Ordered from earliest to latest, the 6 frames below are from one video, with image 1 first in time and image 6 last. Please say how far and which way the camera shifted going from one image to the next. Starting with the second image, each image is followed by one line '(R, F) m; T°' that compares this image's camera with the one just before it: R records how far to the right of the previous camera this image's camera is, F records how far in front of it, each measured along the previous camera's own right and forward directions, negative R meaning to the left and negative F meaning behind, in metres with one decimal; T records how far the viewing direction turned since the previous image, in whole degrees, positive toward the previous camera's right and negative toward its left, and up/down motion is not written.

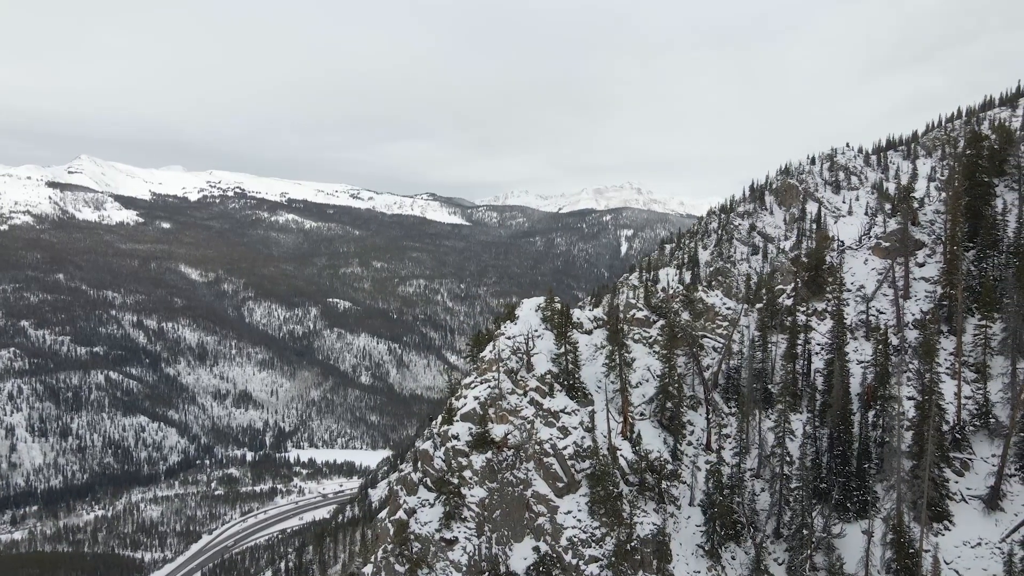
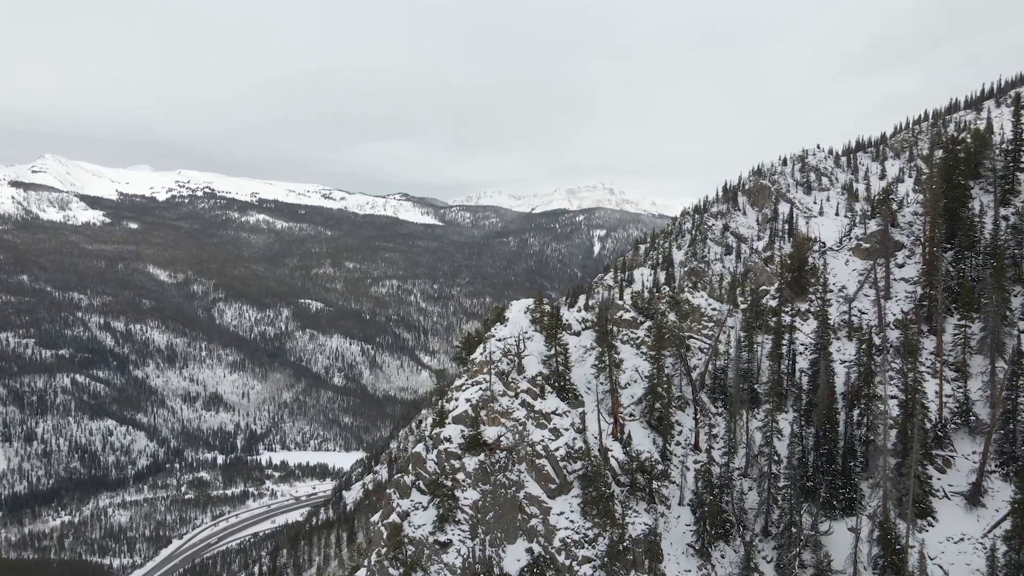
(-0.6, 0.0) m; +2°
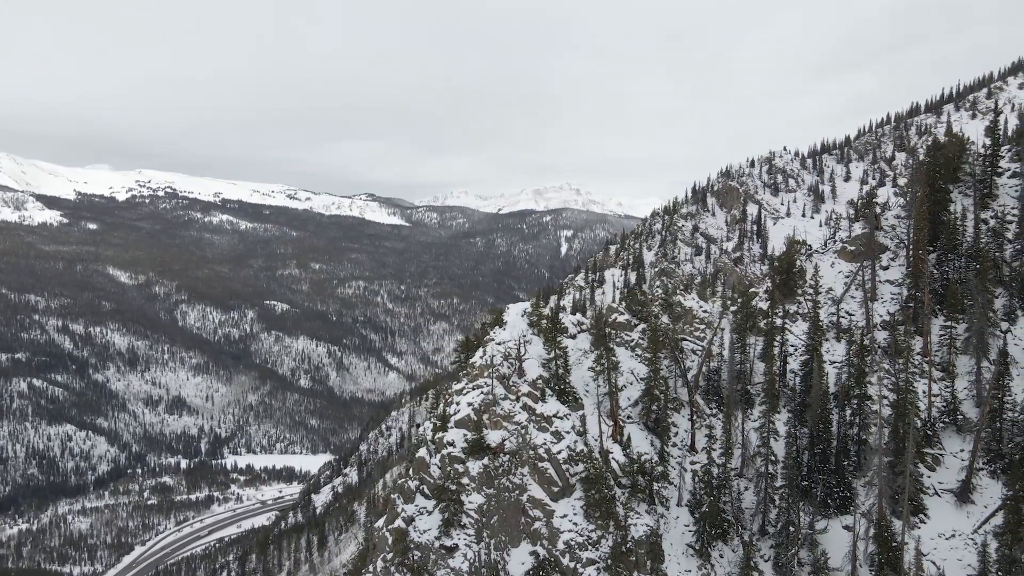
(-1.3, -0.4) m; +1°
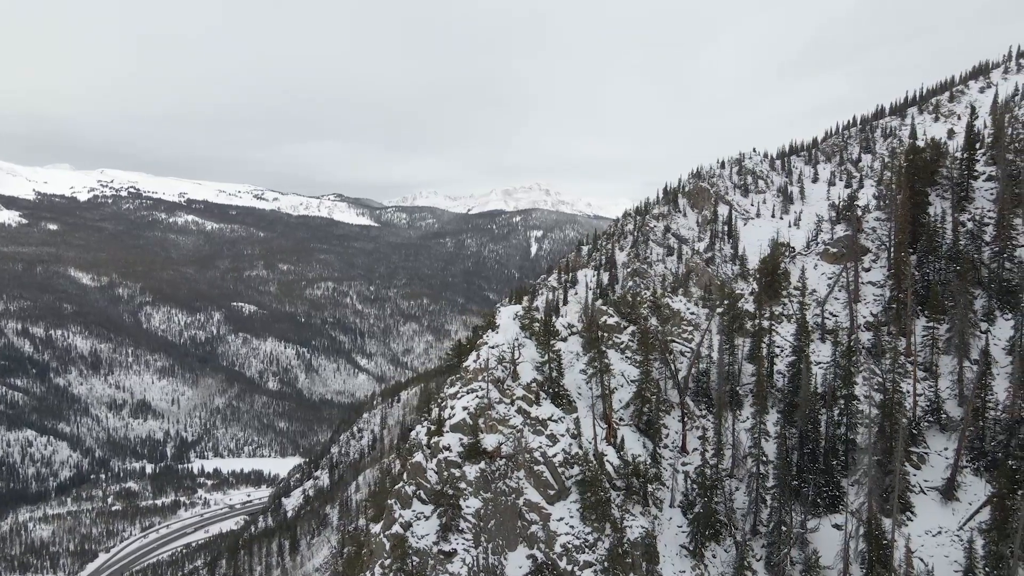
(-0.8, -0.1) m; +2°
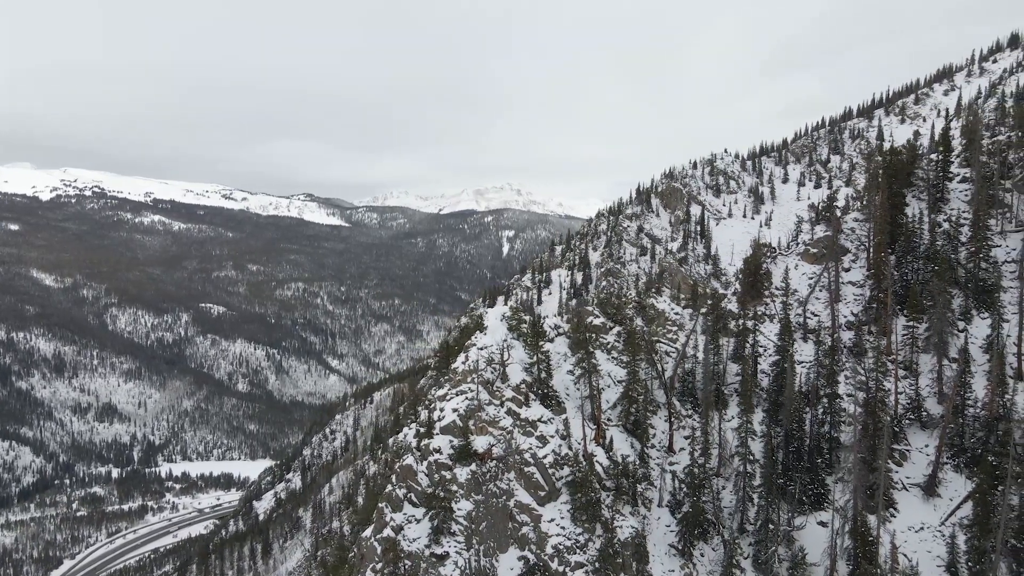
(-0.5, +0.2) m; +2°
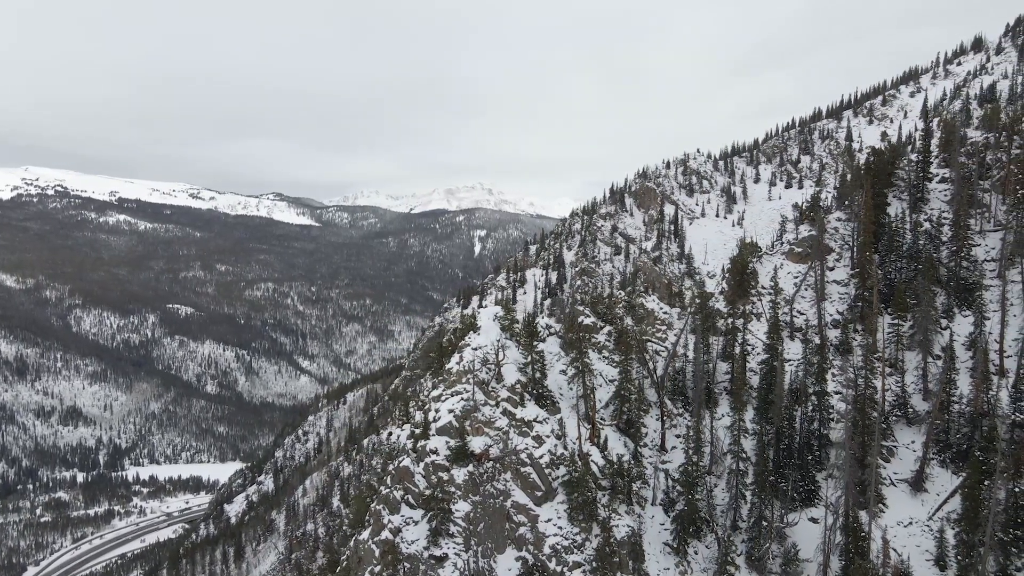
(-0.8, 0.0) m; +1°
